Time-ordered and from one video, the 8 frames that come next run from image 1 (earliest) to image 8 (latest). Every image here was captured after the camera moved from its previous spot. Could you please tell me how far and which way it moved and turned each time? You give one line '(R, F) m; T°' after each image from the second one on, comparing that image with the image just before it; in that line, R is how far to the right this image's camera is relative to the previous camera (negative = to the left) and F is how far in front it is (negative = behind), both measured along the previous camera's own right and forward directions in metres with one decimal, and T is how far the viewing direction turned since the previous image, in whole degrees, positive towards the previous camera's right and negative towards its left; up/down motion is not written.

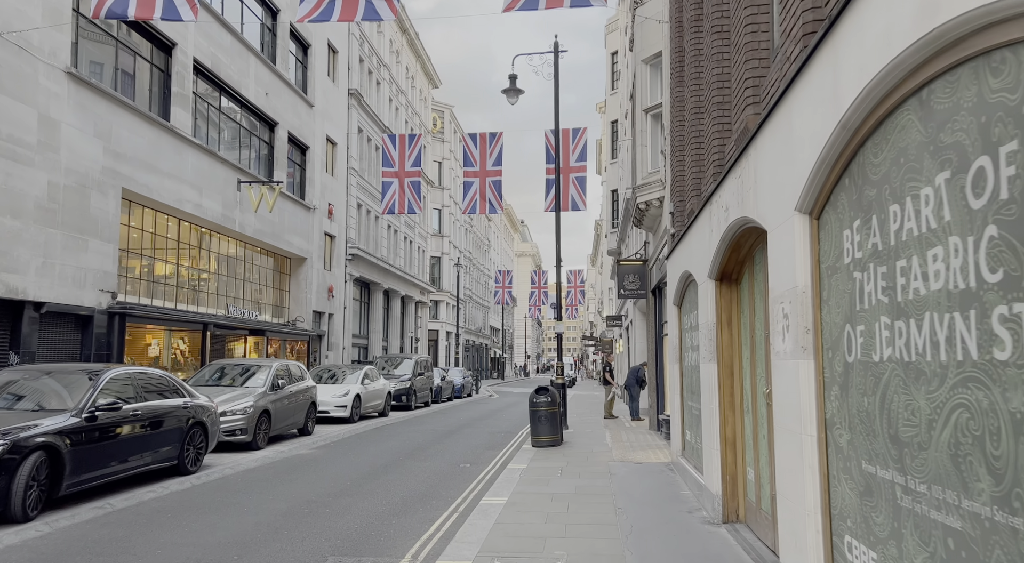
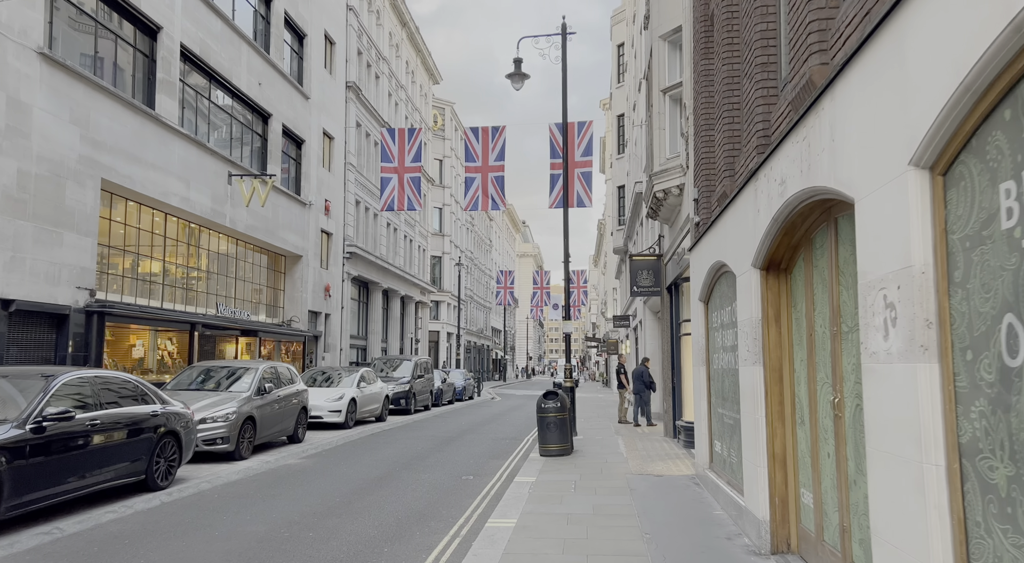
(-0.1, +1.1) m; 0°
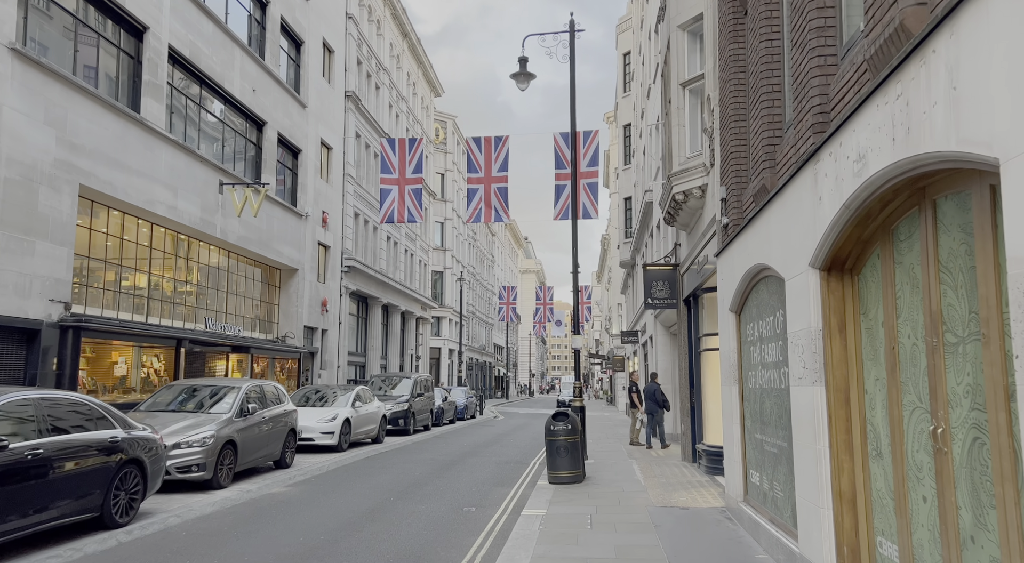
(-0.1, +1.1) m; 0°
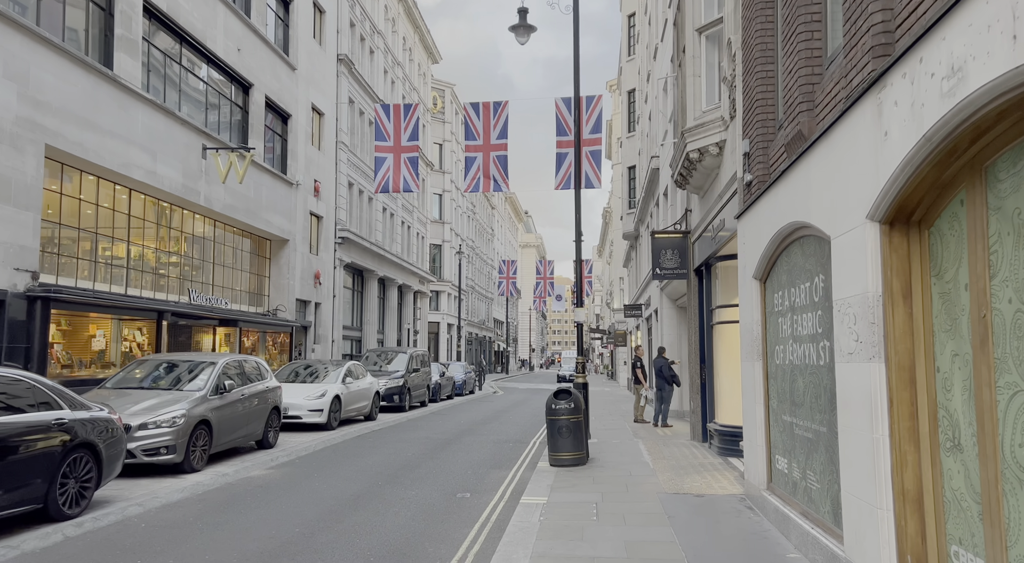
(0.0, +0.9) m; 0°
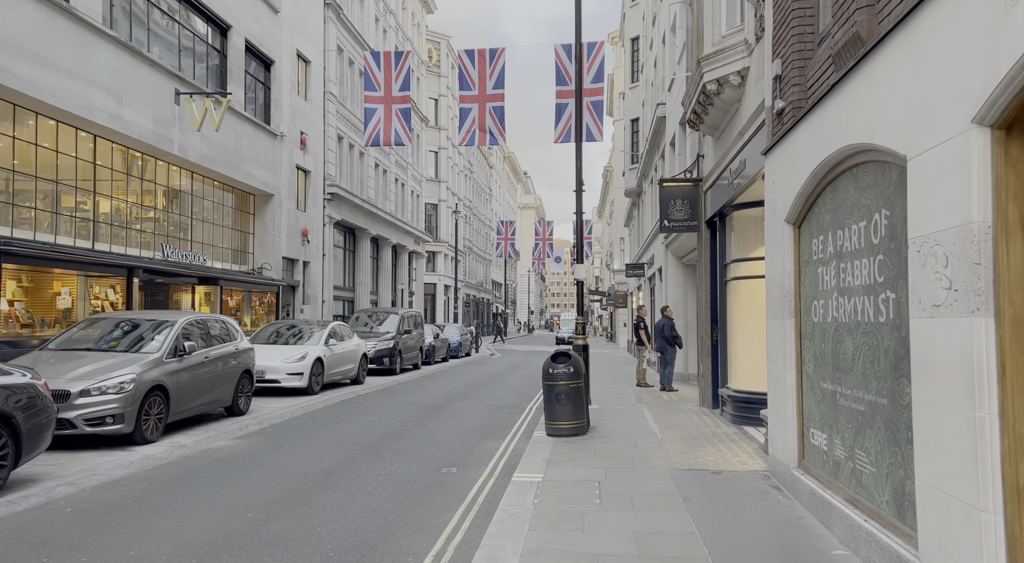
(+0.1, +1.2) m; 0°
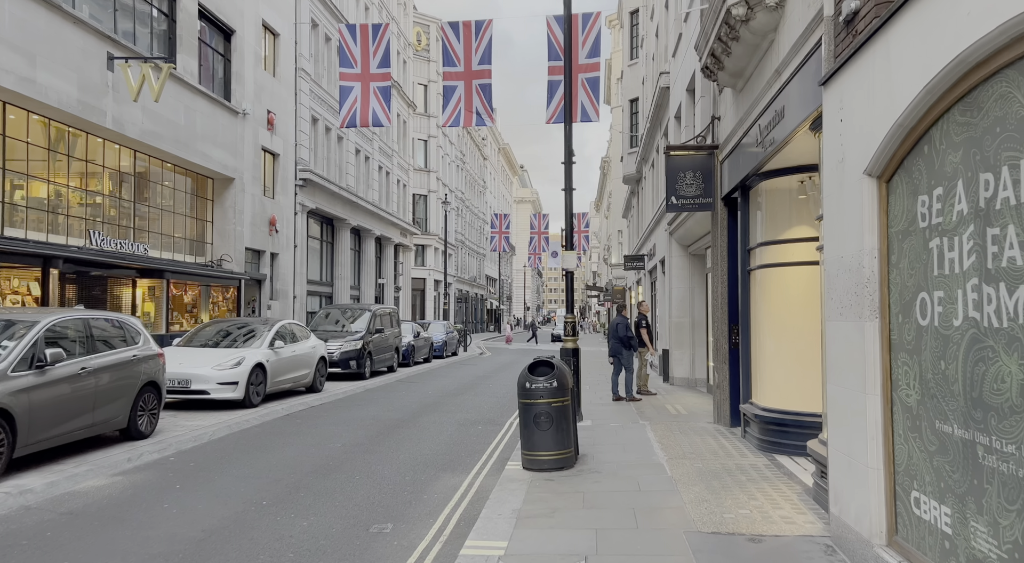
(+0.3, +2.3) m; 0°
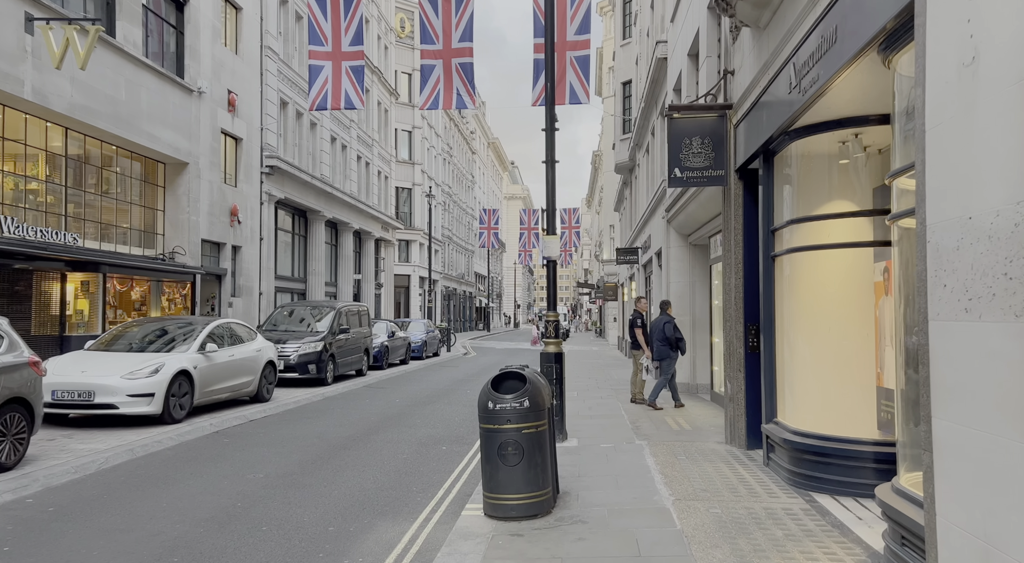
(+0.3, +1.9) m; +1°
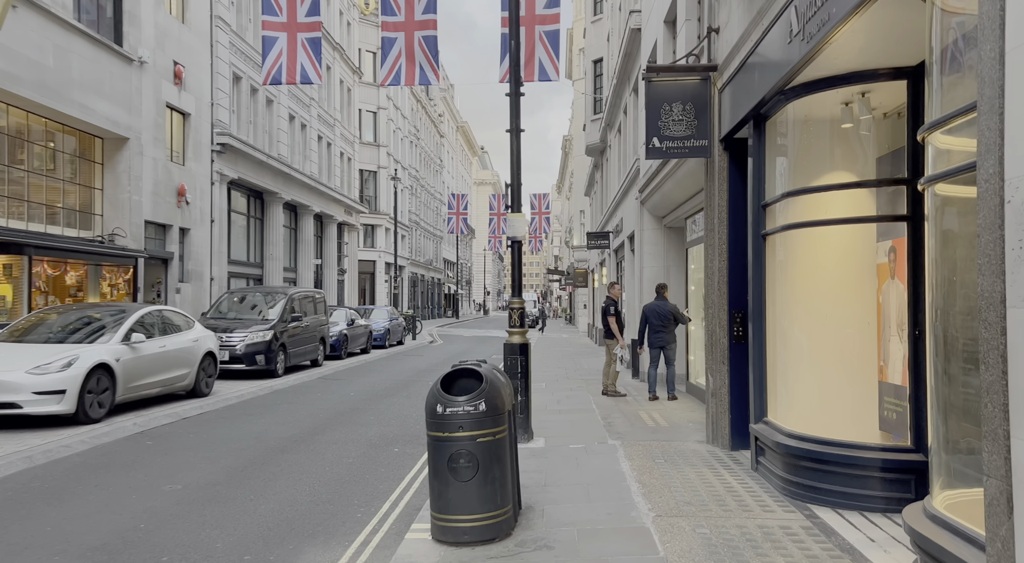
(+0.1, +0.9) m; +2°
